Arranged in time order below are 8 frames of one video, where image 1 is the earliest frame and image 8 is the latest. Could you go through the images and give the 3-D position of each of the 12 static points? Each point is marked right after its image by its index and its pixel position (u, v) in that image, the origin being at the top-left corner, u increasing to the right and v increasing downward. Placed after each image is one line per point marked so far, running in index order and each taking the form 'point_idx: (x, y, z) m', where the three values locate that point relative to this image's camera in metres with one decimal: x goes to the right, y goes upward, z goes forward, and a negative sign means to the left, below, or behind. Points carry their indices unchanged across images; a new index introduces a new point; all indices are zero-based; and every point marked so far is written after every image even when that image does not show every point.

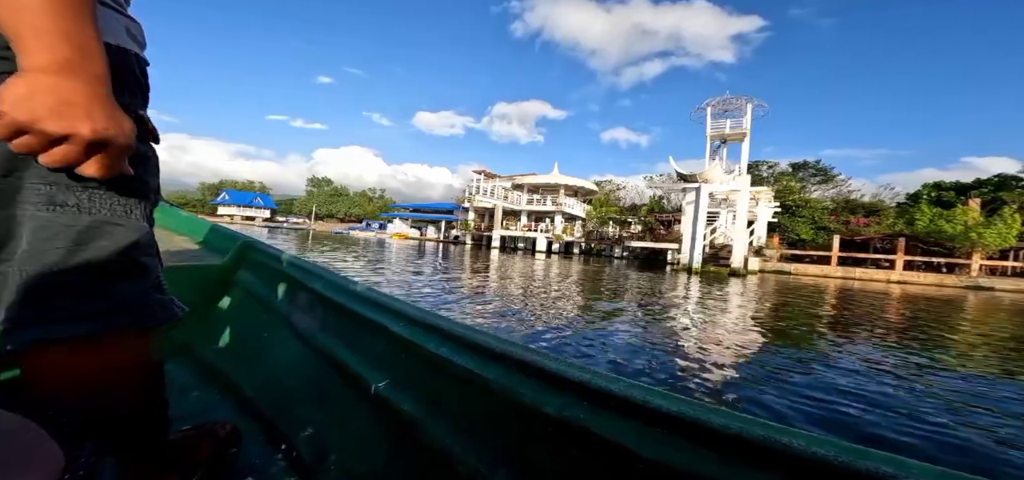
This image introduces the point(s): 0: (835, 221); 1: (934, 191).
0: (+12.9, +0.8, +15.2) m
1: (+18.3, +2.2, +16.8) m
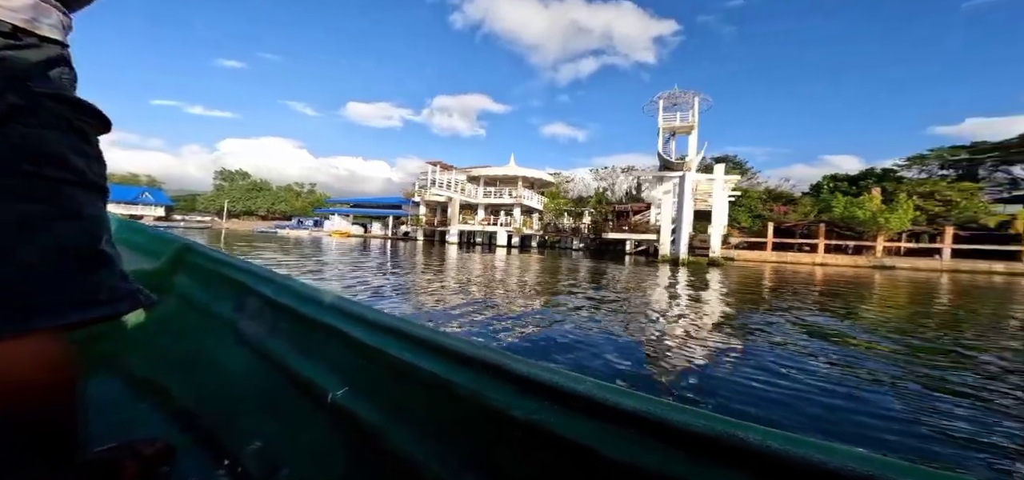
0: (+11.0, +1.3, +16.6) m
1: (+16.1, +2.9, +18.9) m
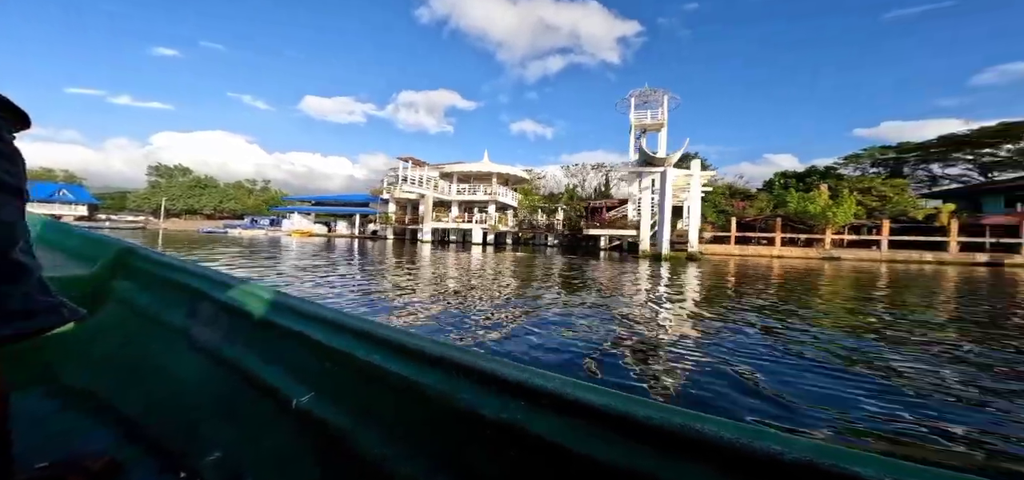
0: (+9.7, +1.6, +17.5) m
1: (+14.6, +3.2, +20.2) m
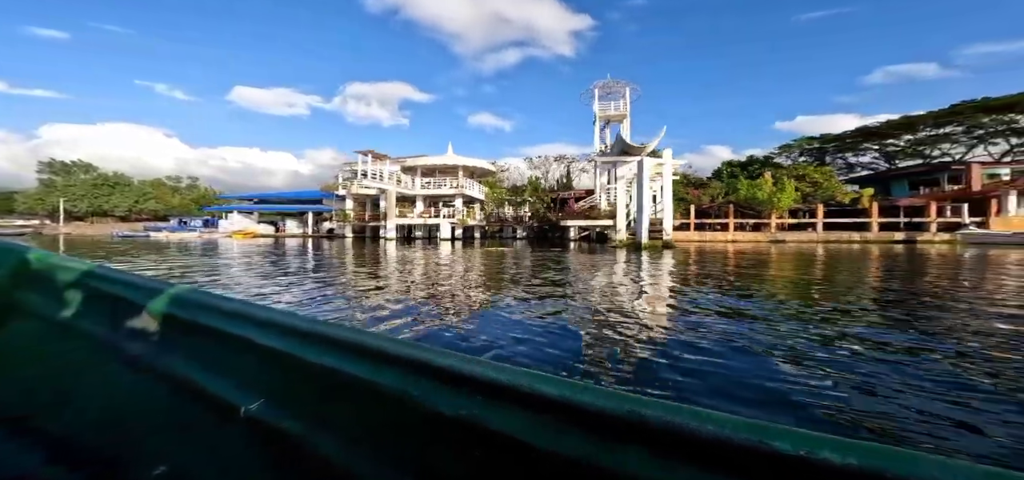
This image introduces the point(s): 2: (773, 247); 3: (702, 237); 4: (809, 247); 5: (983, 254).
0: (+8.0, +2.2, +18.4) m
1: (+12.4, +4.1, +21.5) m
2: (+9.3, -0.2, +13.7) m
3: (+7.3, +0.1, +15.1) m
4: (+10.7, -0.3, +13.7) m
5: (+14.5, -0.4, +11.8) m
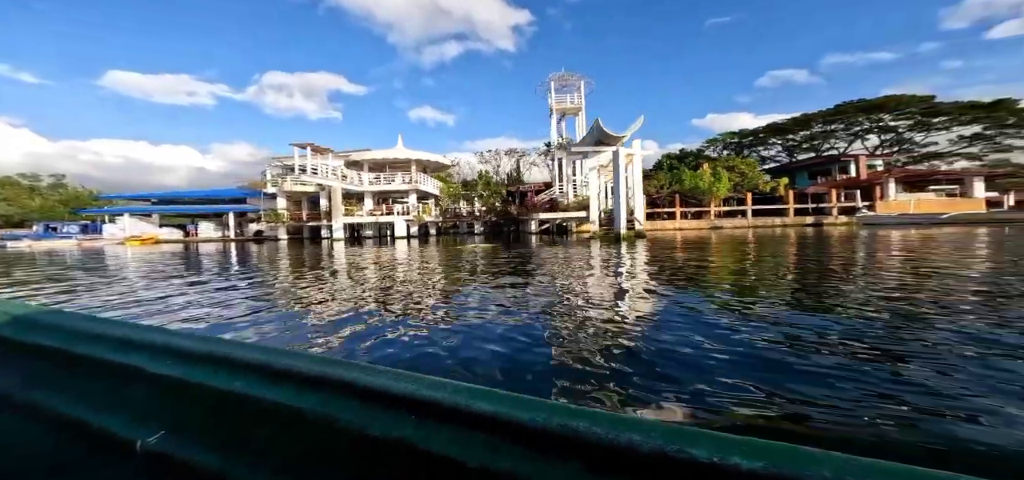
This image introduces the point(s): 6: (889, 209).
0: (+5.4, +2.7, +19.2) m
1: (+9.2, +4.7, +23.0) m
2: (+7.5, +0.2, +14.8) m
3: (+5.3, +0.5, +15.9) m
4: (+8.9, +0.3, +15.1) m
5: (+13.0, +0.2, +13.8) m
6: (+14.9, +1.2, +15.1) m
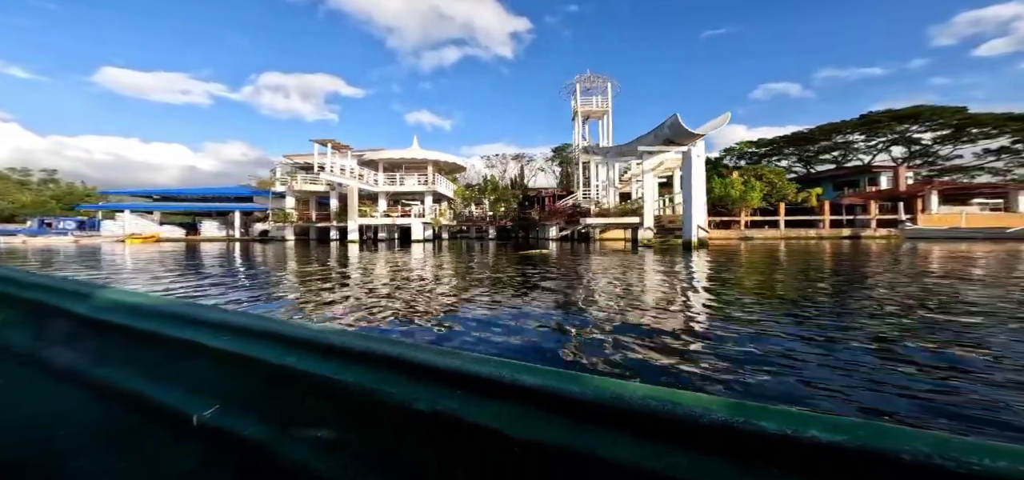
0: (+6.4, +2.3, +18.6) m
1: (+10.2, +4.2, +22.5) m
2: (+8.5, -0.1, +14.2) m
3: (+6.3, +0.2, +15.3) m
4: (+9.9, -0.1, +14.5) m
5: (+14.0, -0.3, +13.3) m
6: (+15.9, +0.7, +14.6) m
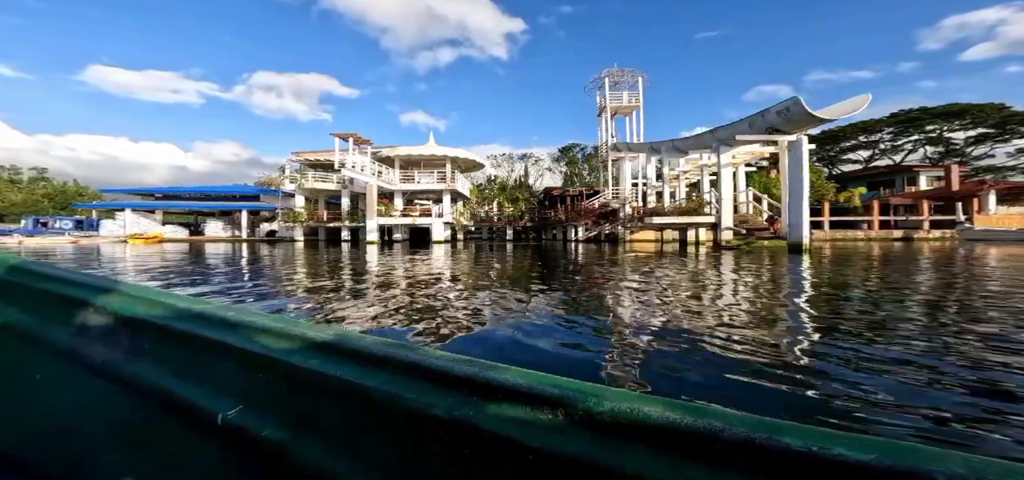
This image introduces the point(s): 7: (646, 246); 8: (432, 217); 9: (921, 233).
0: (+7.5, +2.2, +17.8) m
1: (+11.3, +4.1, +21.7) m
2: (+9.6, -0.2, +13.4) m
3: (+7.4, +0.1, +14.5) m
4: (+11.0, -0.2, +13.7) m
5: (+15.2, -0.3, +12.5) m
6: (+17.0, +0.6, +13.8) m
7: (+5.6, -0.3, +16.2) m
8: (-4.3, +1.2, +19.6) m
9: (+15.0, +0.3, +14.2) m
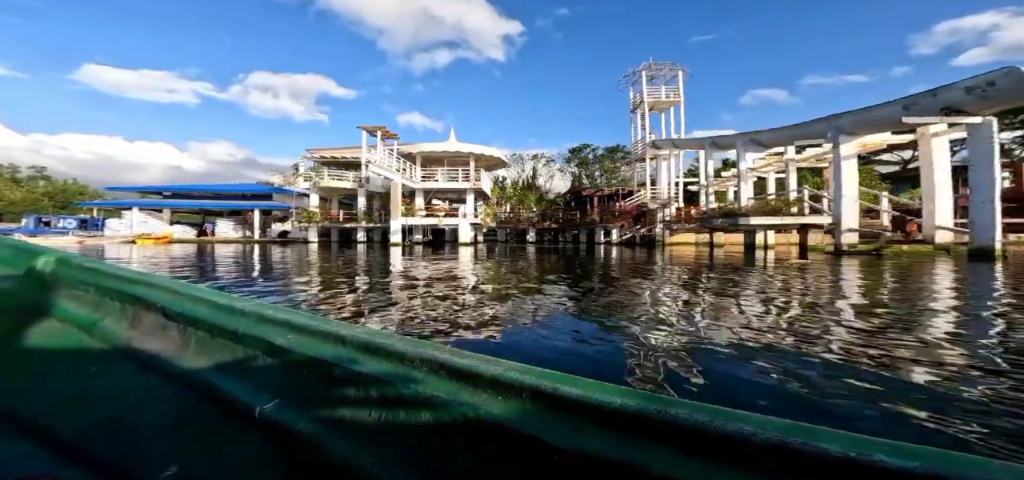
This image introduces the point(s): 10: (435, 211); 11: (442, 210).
0: (+8.9, +2.1, +16.9) m
1: (+12.7, +4.0, +20.8) m
2: (+11.1, -0.3, +12.5) m
3: (+8.9, 0.0, +13.5) m
4: (+12.5, -0.3, +12.8) m
5: (+16.6, -0.5, +11.6) m
6: (+18.5, +0.4, +12.9) m
7: (+7.1, -0.4, +15.2) m
8: (-2.9, +1.1, +18.5) m
9: (+16.5, +0.1, +13.3) m
10: (-4.0, +1.4, +19.6) m
11: (-3.6, +1.5, +19.4) m
